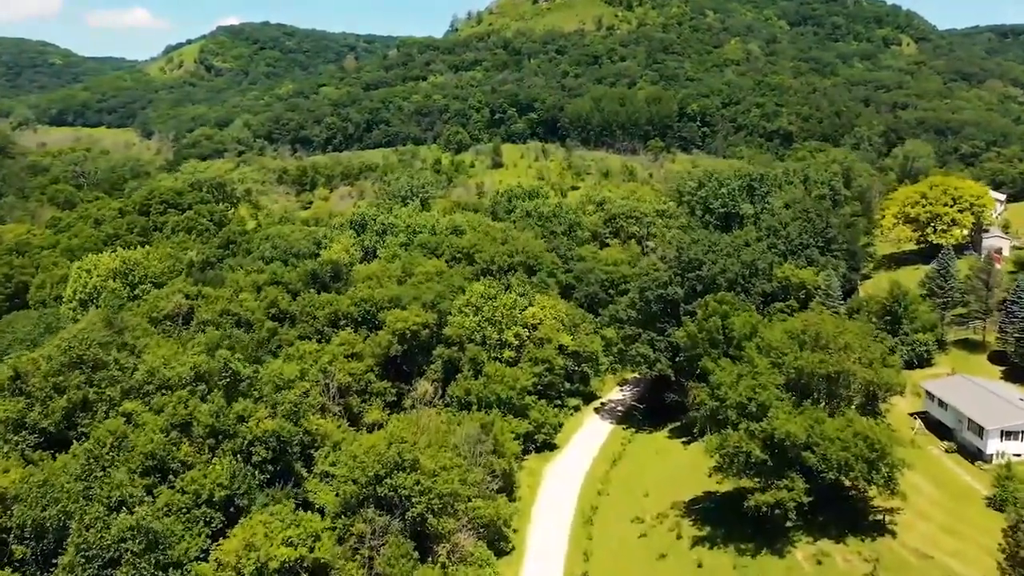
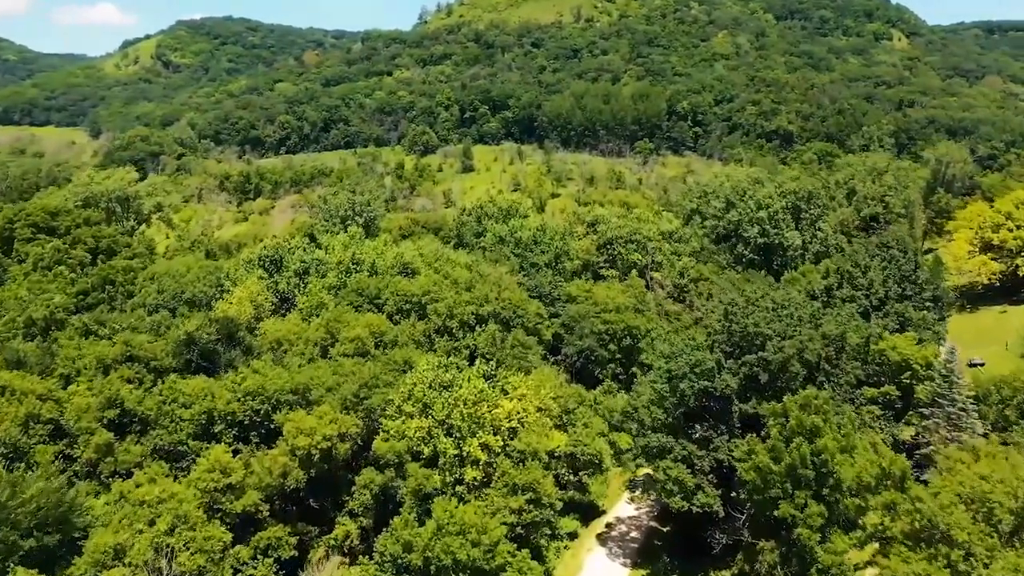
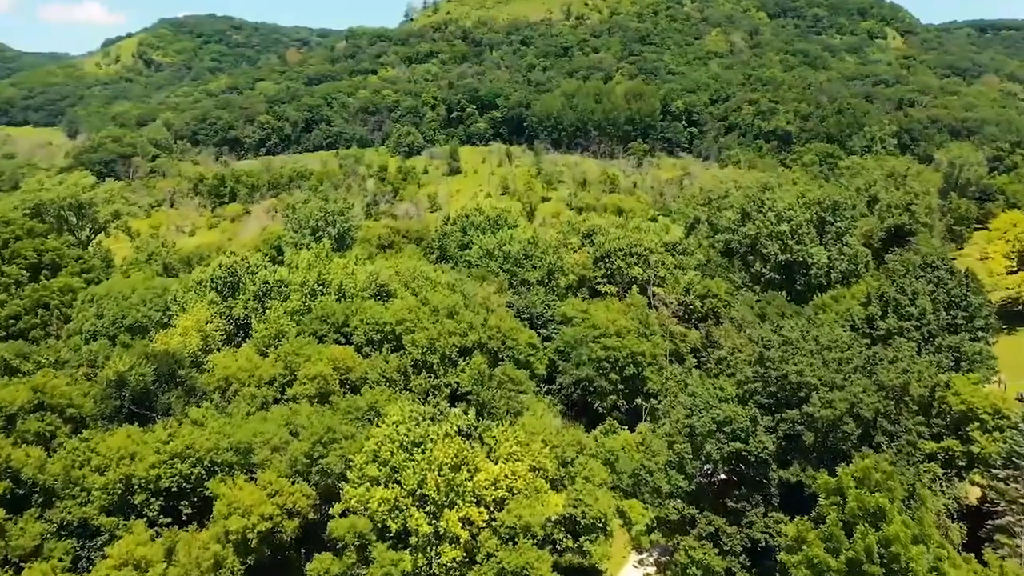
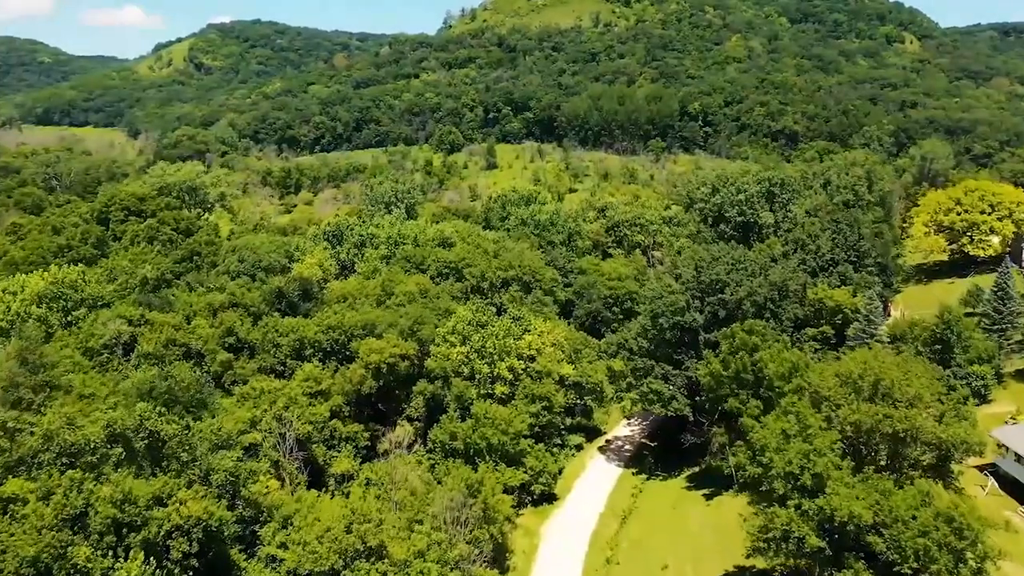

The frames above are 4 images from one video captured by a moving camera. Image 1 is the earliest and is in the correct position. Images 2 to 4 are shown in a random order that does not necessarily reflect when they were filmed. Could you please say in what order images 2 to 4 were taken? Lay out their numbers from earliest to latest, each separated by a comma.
4, 2, 3
